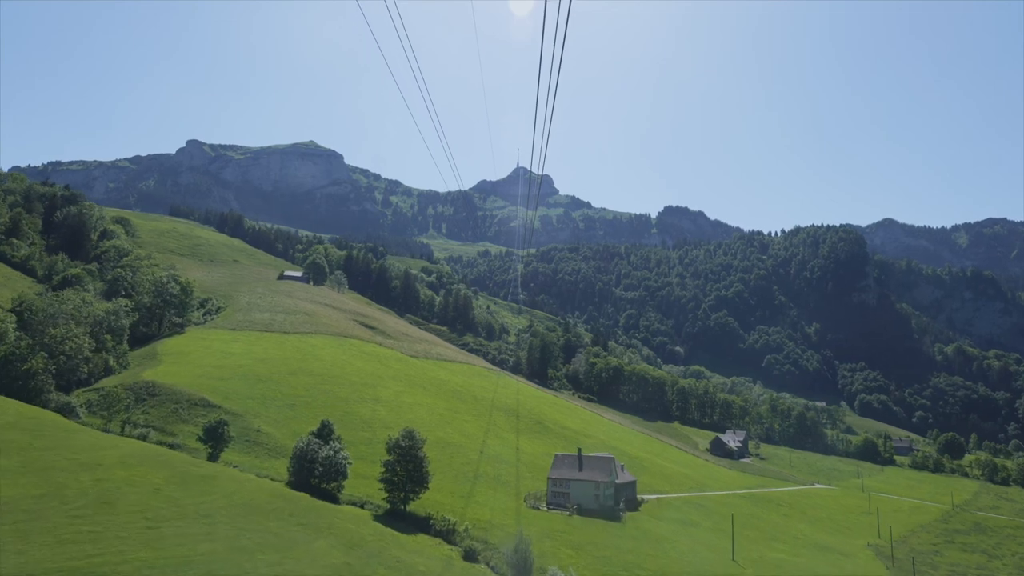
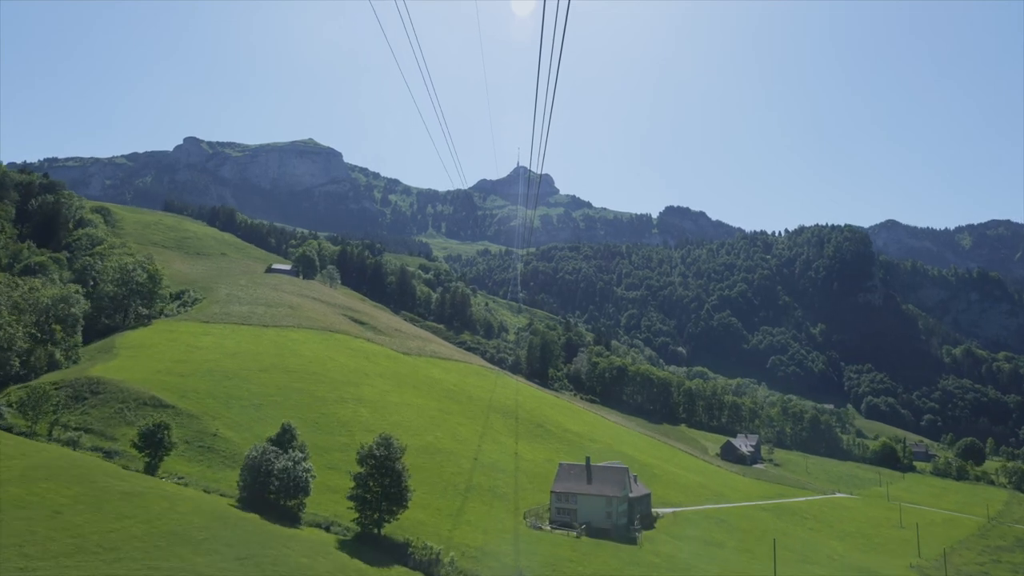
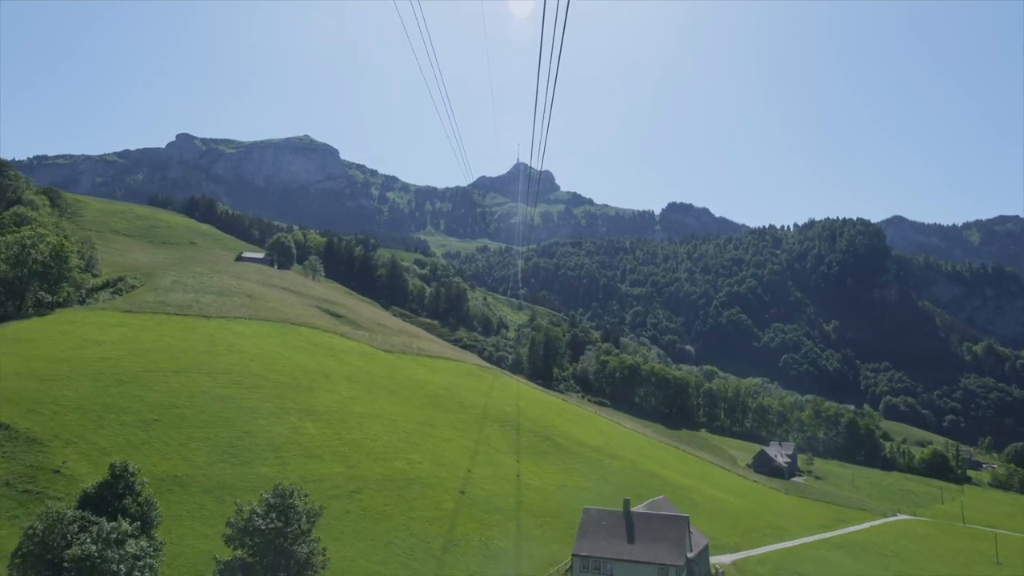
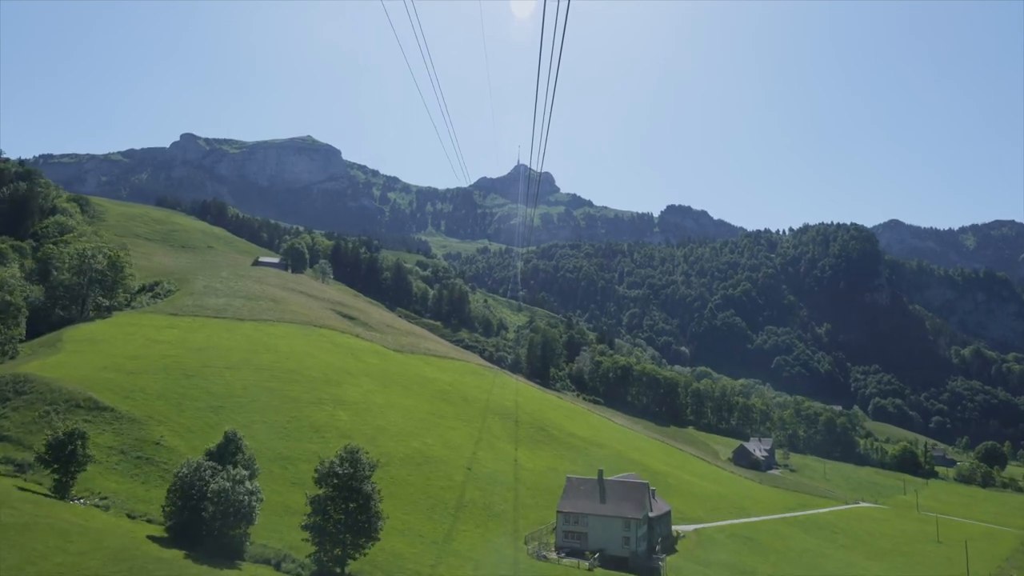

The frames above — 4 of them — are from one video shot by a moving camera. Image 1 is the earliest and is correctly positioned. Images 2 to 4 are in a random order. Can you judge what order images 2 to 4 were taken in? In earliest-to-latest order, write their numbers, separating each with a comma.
2, 4, 3
